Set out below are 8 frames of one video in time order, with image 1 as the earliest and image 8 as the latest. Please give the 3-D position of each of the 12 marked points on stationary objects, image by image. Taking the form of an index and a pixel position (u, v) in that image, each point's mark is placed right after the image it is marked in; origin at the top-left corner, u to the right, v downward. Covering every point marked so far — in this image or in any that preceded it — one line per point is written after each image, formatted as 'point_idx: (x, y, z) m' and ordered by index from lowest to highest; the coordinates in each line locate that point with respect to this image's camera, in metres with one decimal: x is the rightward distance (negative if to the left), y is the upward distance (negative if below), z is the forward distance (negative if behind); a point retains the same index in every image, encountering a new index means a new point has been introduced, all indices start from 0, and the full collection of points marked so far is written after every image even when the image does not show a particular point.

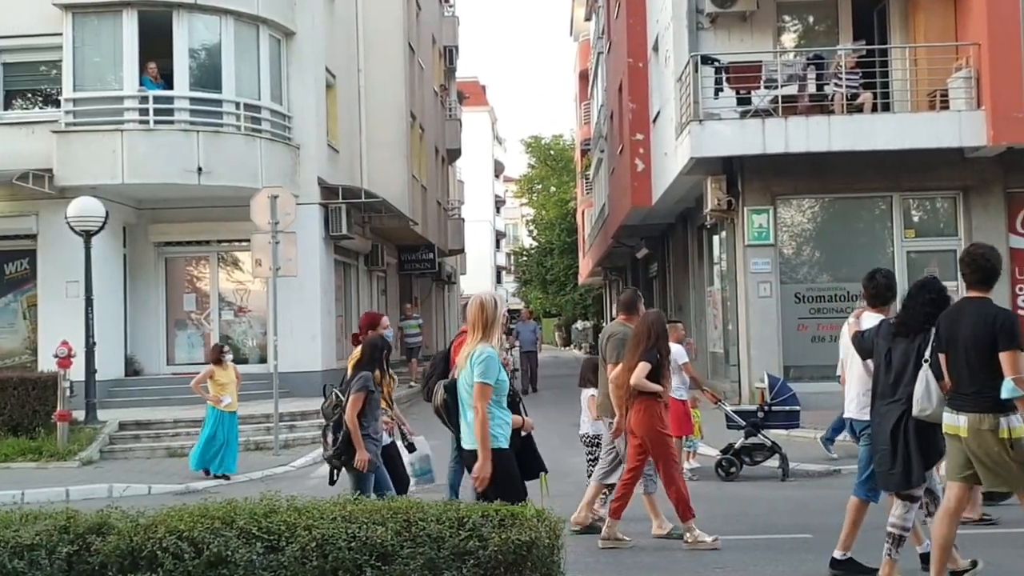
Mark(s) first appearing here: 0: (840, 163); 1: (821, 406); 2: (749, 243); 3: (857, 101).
0: (+5.5, +2.1, +15.4) m
1: (+5.1, -2.0, +15.3) m
2: (+4.0, +0.8, +15.4) m
3: (+5.7, +3.1, +15.2) m
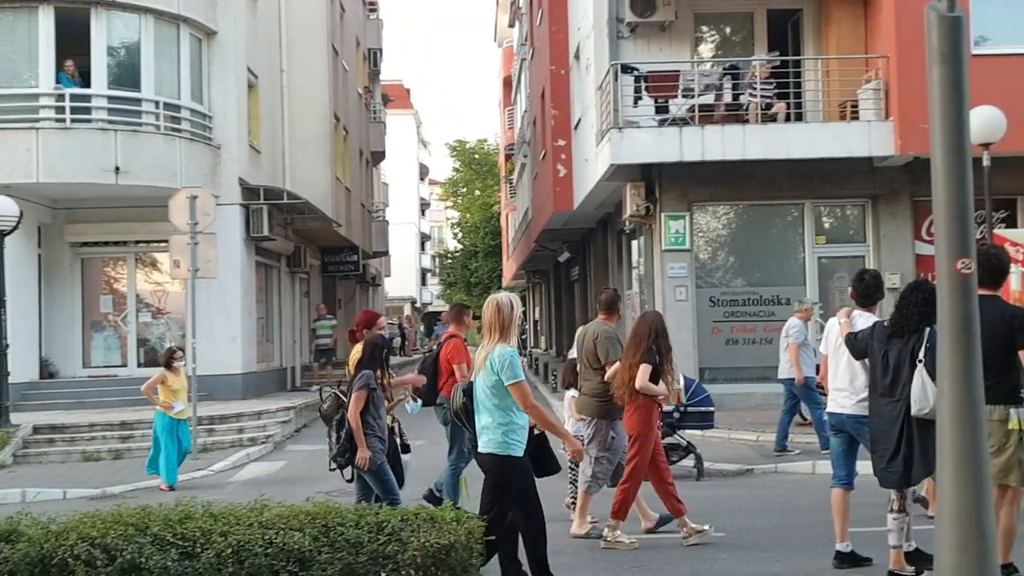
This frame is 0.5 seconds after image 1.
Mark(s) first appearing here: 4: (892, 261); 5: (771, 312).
0: (+4.2, +2.0, +15.9) m
1: (+3.8, -2.0, +15.8) m
2: (+2.7, +0.7, +15.8) m
3: (+4.4, +3.0, +15.8) m
4: (+6.5, +0.5, +15.9) m
5: (+4.5, -0.4, +15.9) m
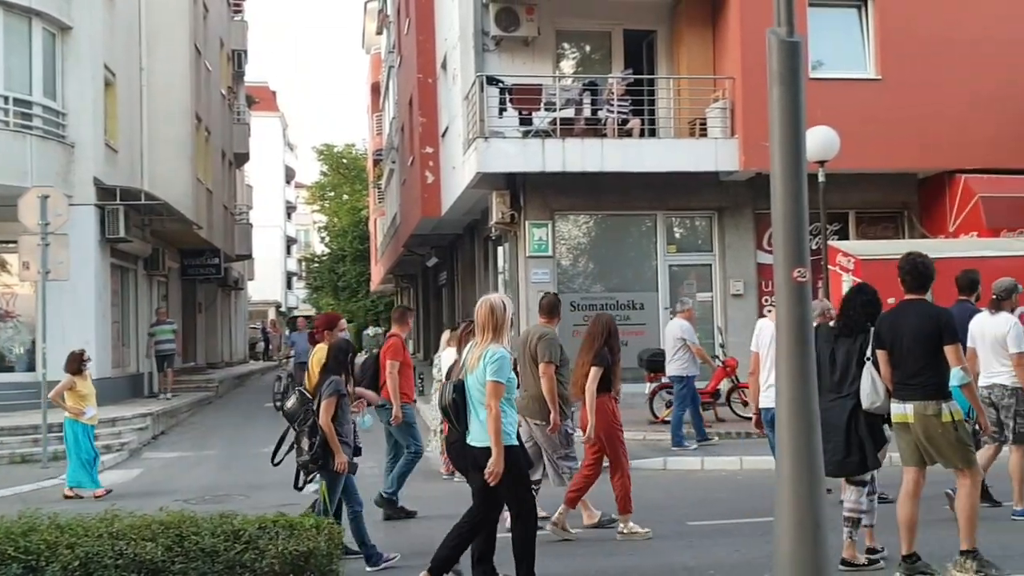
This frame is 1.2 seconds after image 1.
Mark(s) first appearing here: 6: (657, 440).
0: (+1.8, +1.9, +16.7) m
1: (+1.5, -2.1, +16.5) m
2: (+0.3, +0.6, +16.3) m
3: (+2.1, +2.9, +16.6) m
4: (+4.1, +0.4, +17.0) m
5: (+2.1, -0.5, +16.7) m
6: (+2.4, -2.4, +14.7) m
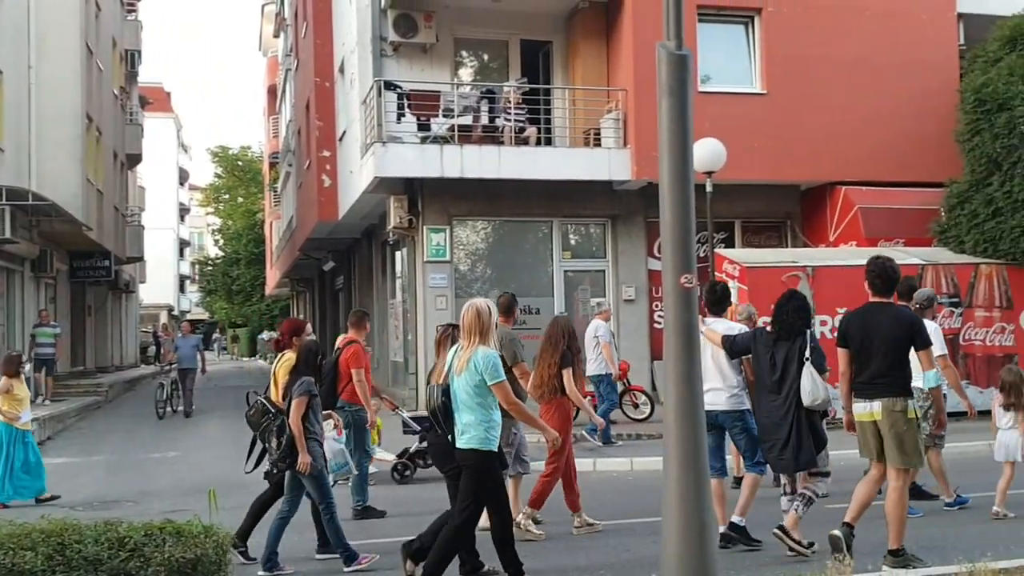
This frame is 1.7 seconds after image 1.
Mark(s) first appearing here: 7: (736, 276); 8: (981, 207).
0: (0.0, +1.8, +17.0) m
1: (-0.4, -2.2, +16.7) m
2: (-1.5, +0.5, +16.5) m
3: (+0.2, +2.8, +16.9) m
4: (+2.2, +0.2, +17.4) m
5: (+0.2, -0.6, +17.0) m
6: (+0.7, -2.5, +15.0) m
7: (+3.8, +0.2, +15.6) m
8: (+8.1, +1.4, +15.9) m
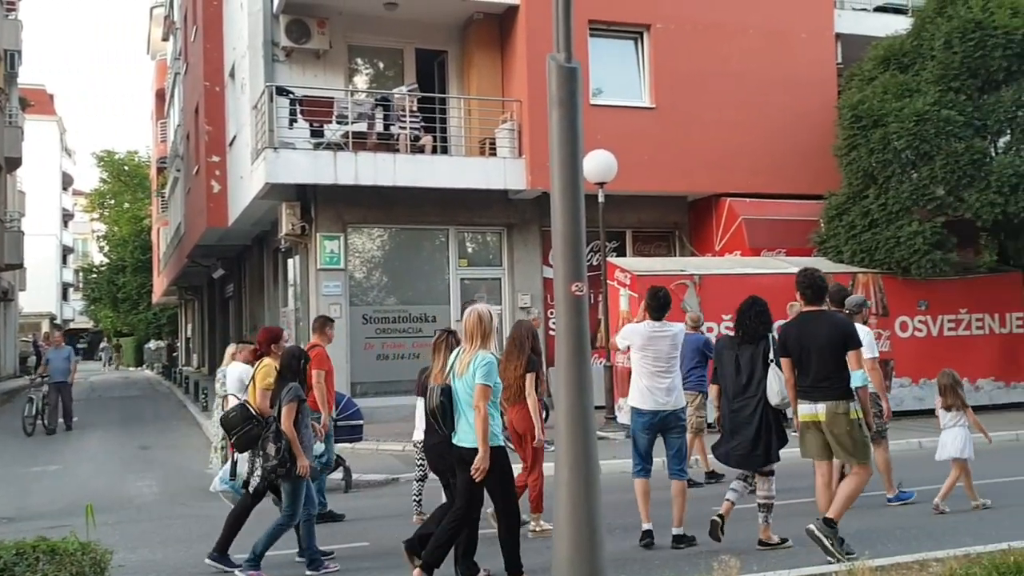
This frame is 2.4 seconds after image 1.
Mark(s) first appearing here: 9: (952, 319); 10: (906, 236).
0: (-2.0, +1.6, +17.0) m
1: (-2.3, -2.4, +16.6) m
2: (-3.4, +0.4, +16.3) m
3: (-1.7, +2.7, +16.9) m
4: (+0.2, +0.1, +17.6) m
5: (-1.7, -0.8, +17.0) m
6: (-1.1, -2.6, +15.0) m
7: (+2.0, +0.1, +15.9) m
8: (+6.2, +1.3, +16.6) m
9: (+7.8, -0.5, +16.3) m
10: (+6.7, +0.9, +15.8) m
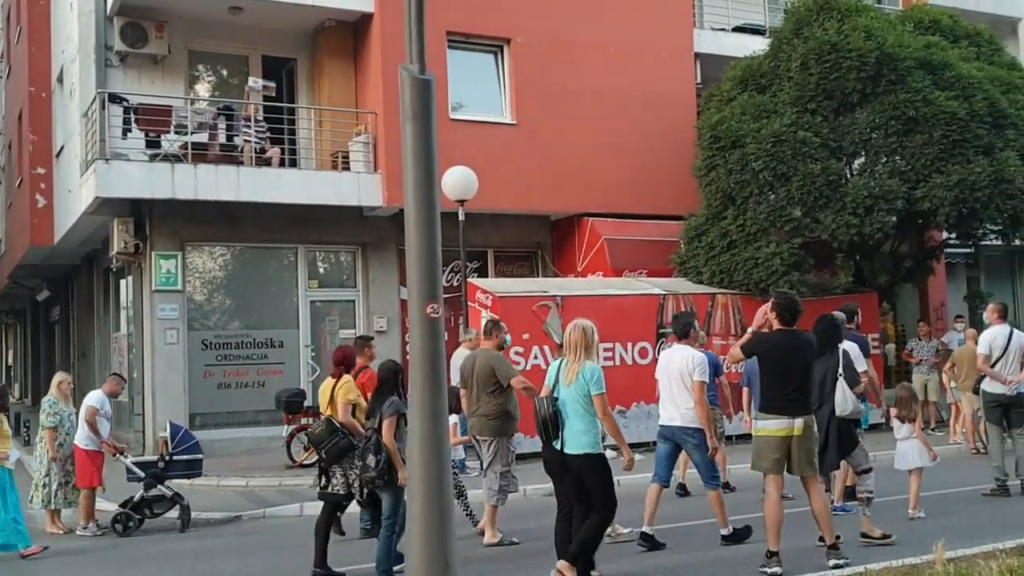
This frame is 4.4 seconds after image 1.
0: (-4.5, +1.3, +15.9) m
1: (-4.8, -2.8, +15.5) m
2: (-5.9, 0.0, +15.1) m
3: (-4.3, +2.3, +15.9) m
4: (-2.4, -0.3, +16.7) m
5: (-4.3, -1.1, +15.9) m
6: (-3.4, -3.0, +14.0) m
7: (-0.5, -0.3, +15.3) m
8: (+3.6, +0.9, +16.3) m
9: (+5.3, -0.9, +16.3) m
10: (+4.3, +0.5, +15.6) m
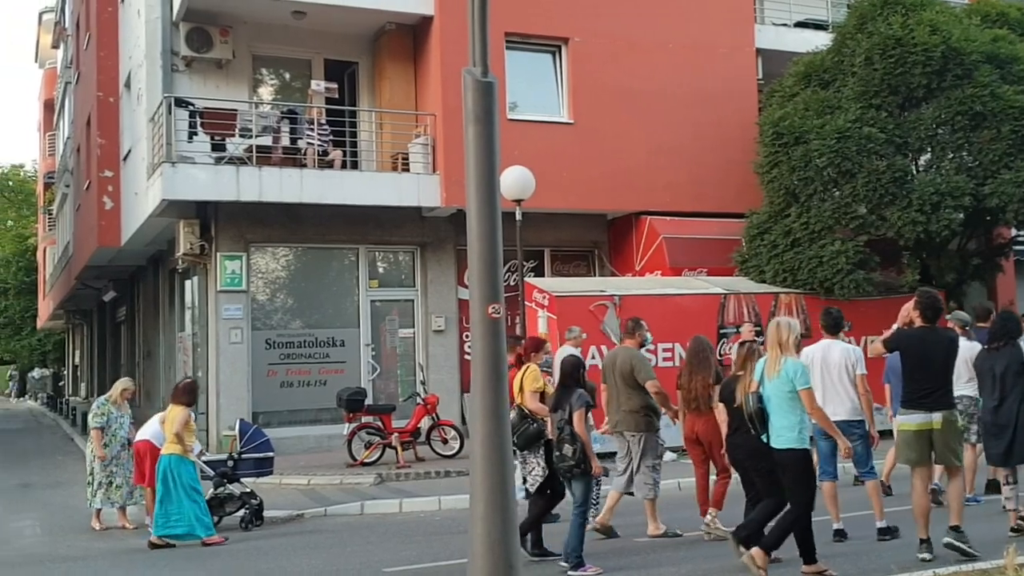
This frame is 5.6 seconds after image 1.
0: (-3.5, +1.3, +16.1) m
1: (-3.8, -2.8, +15.6) m
2: (-4.9, 0.0, +15.3) m
3: (-3.2, +2.3, +16.1) m
4: (-1.3, -0.3, +16.8) m
5: (-3.2, -1.2, +16.0) m
6: (-2.5, -3.0, +14.1) m
7: (+0.5, -0.3, +15.2) m
8: (+4.7, +0.9, +16.1) m
9: (+6.3, -0.9, +16.0) m
10: (+5.3, +0.5, +15.4) m
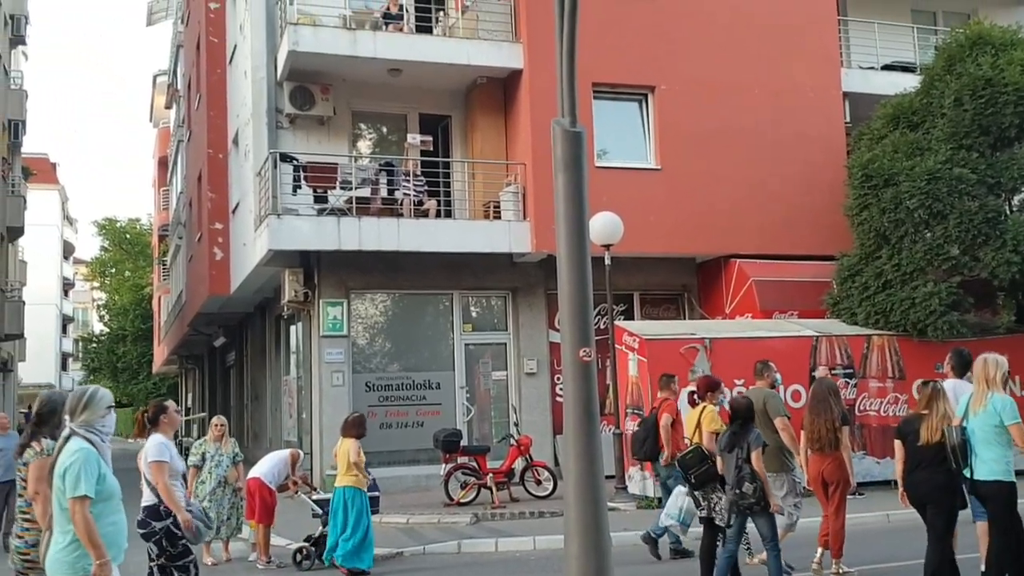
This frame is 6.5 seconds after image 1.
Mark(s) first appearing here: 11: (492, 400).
0: (-1.9, +0.4, +16.7) m
1: (-2.2, -3.6, +16.1) m
2: (-3.3, -0.8, +16.0) m
3: (-1.6, +1.5, +16.7) m
4: (+0.4, -1.1, +17.2) m
5: (-1.6, -2.0, +16.6) m
6: (-1.0, -3.7, +14.5) m
7: (+2.1, -1.0, +15.6) m
8: (+6.3, +0.2, +16.2) m
9: (+7.9, -1.6, +15.8) m
10: (+6.8, -0.2, +15.4) m
11: (-0.4, -2.1, +17.0) m
